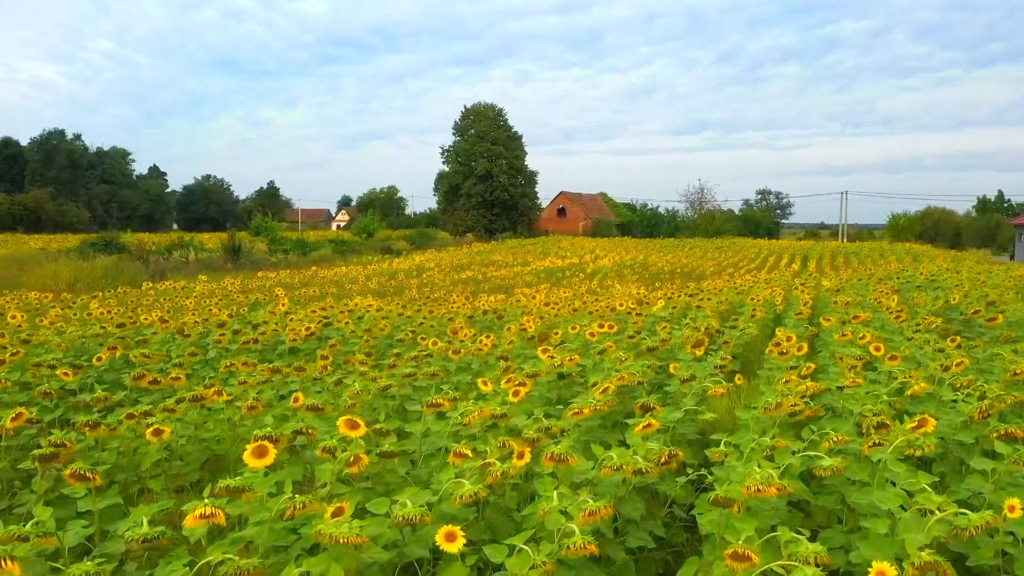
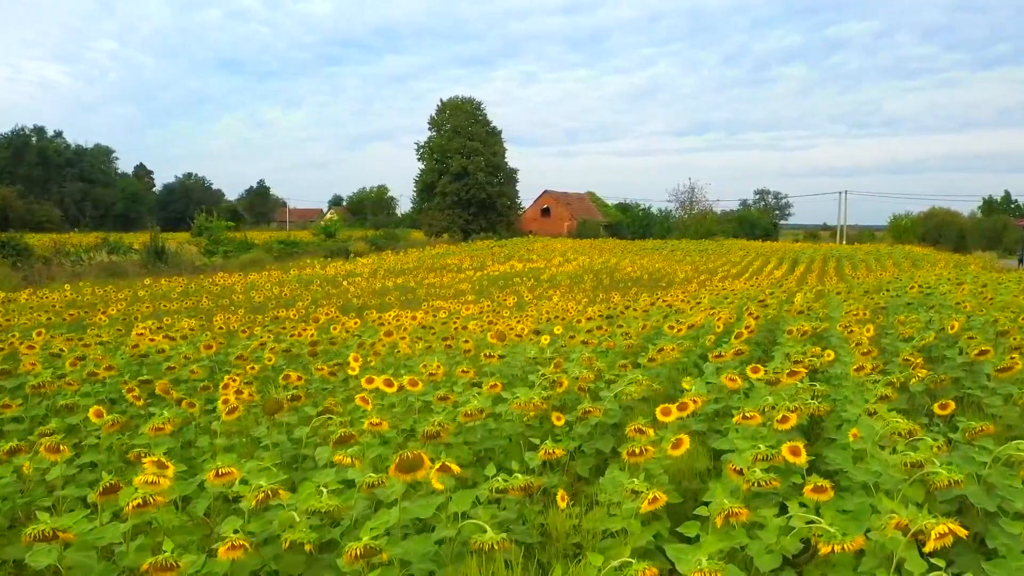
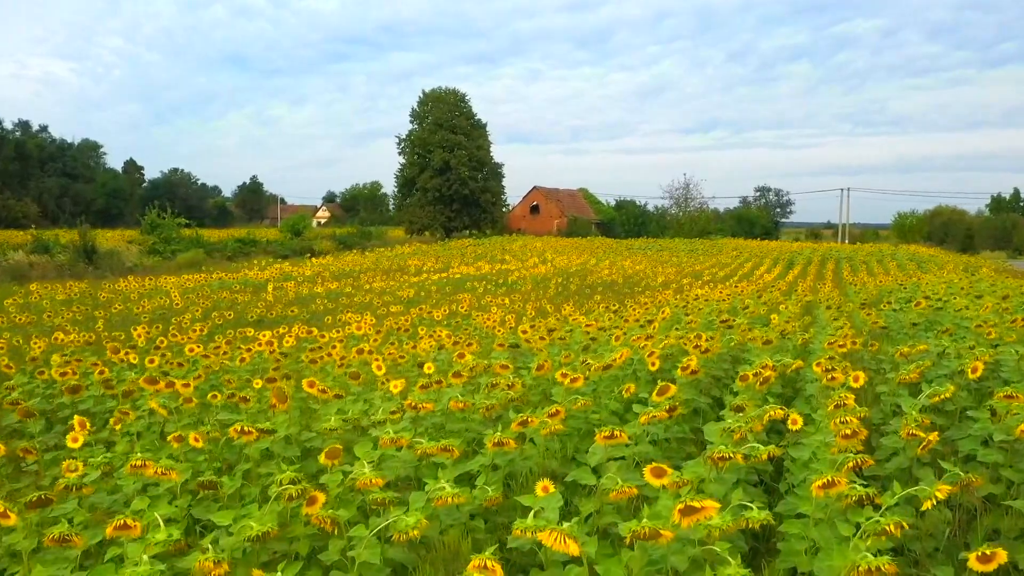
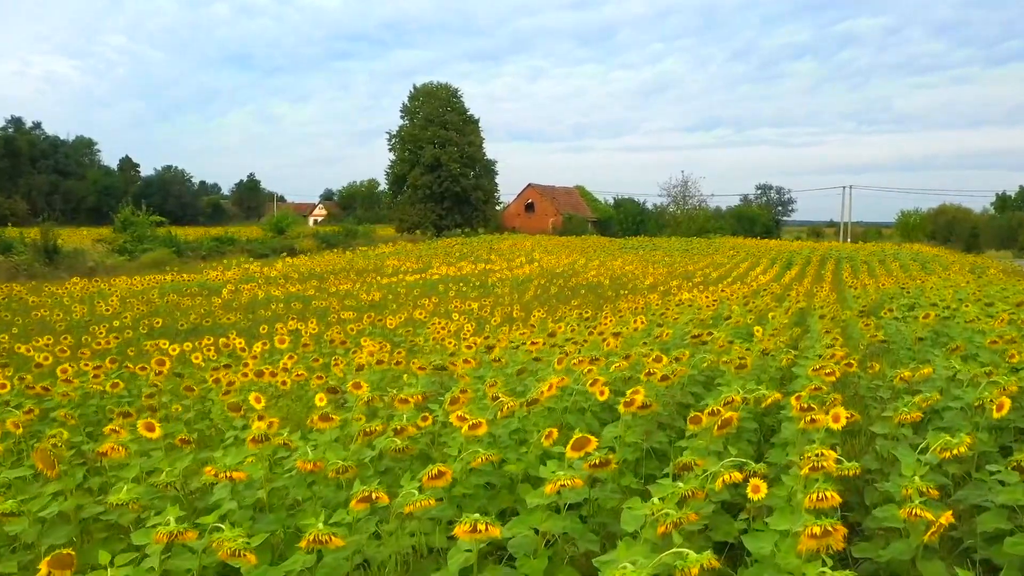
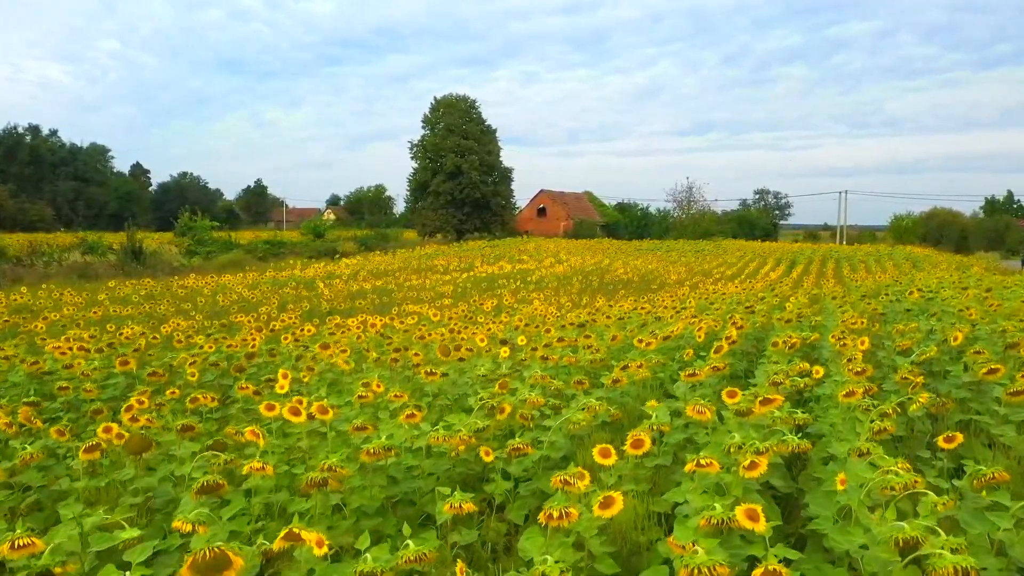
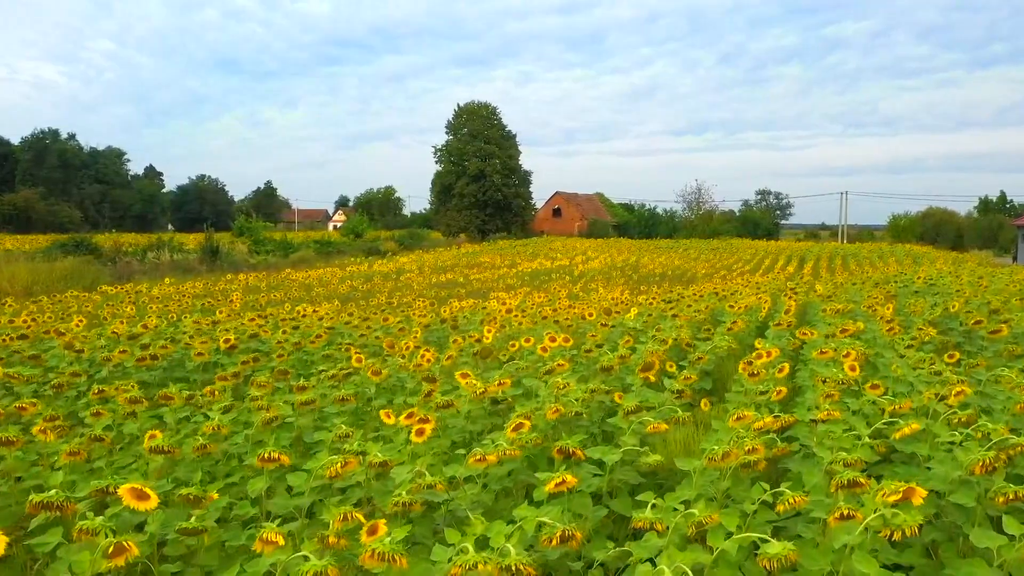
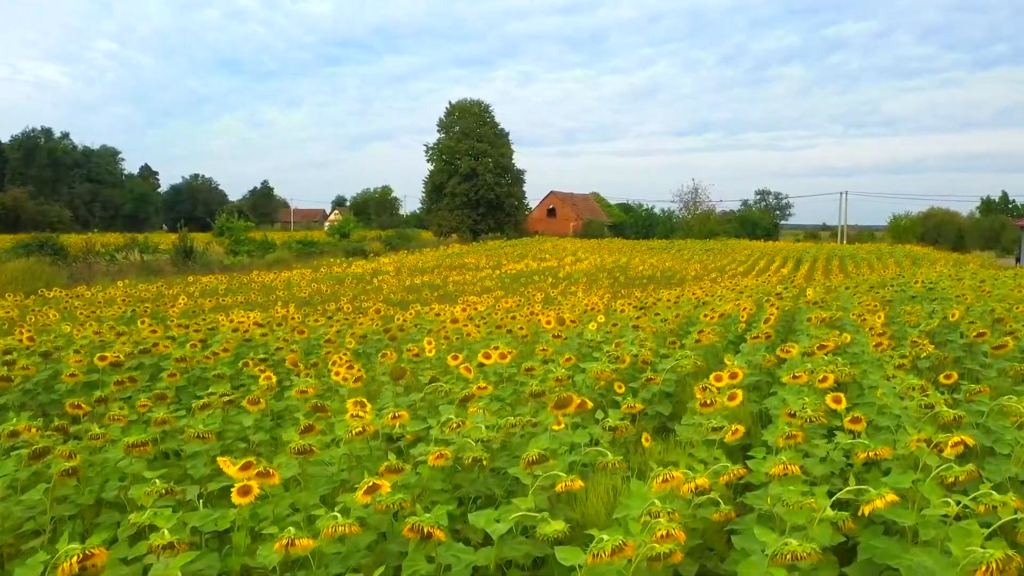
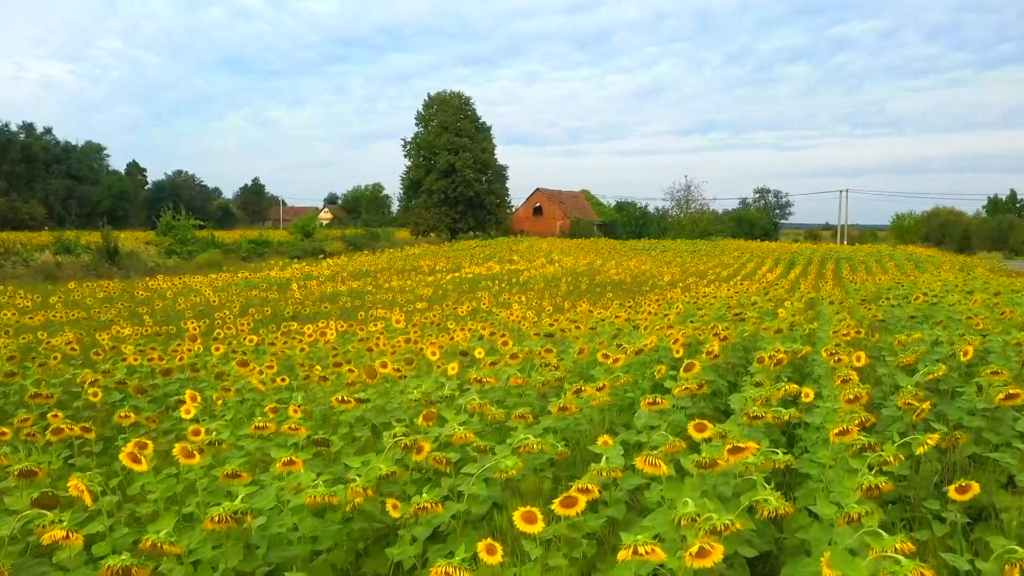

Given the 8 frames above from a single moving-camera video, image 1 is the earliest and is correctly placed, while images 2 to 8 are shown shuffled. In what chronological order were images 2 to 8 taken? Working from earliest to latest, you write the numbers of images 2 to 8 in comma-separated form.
6, 7, 2, 5, 8, 3, 4
